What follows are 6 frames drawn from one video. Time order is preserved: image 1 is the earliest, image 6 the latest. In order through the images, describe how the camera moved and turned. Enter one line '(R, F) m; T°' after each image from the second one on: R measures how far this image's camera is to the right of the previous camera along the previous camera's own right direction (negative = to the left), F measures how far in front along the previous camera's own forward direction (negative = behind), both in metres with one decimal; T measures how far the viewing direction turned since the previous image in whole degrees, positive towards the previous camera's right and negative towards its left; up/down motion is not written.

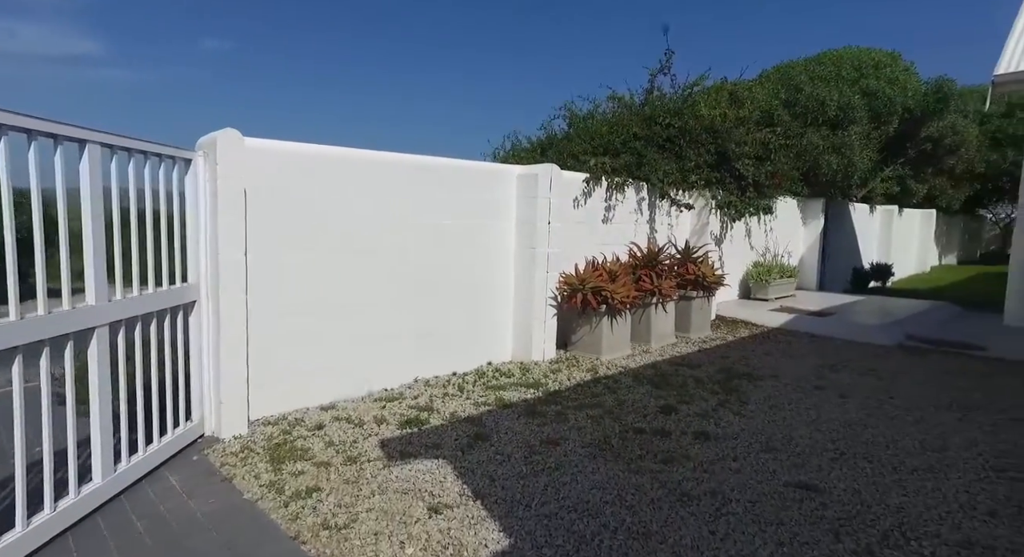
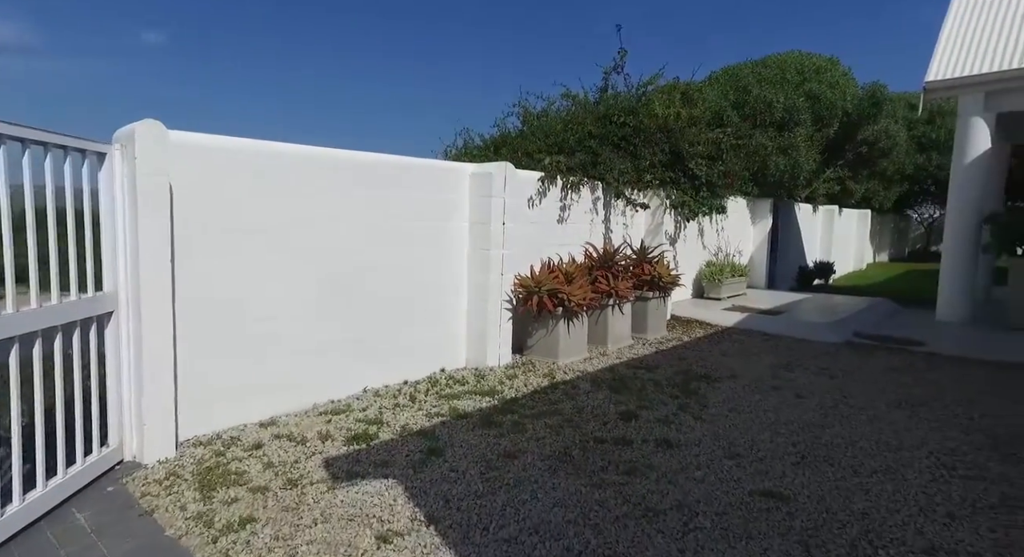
(0.0, +0.2) m; +5°
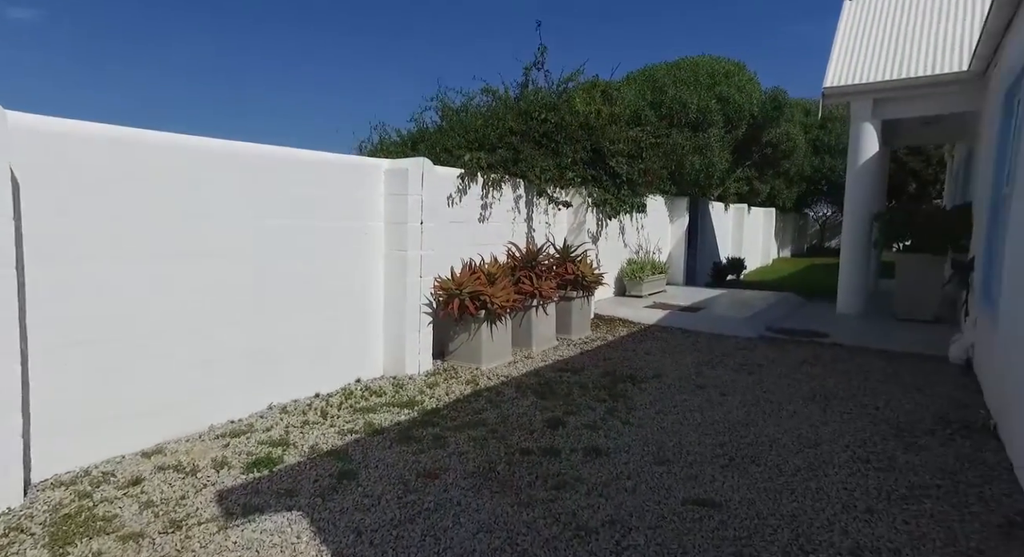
(0.0, +0.2) m; +7°
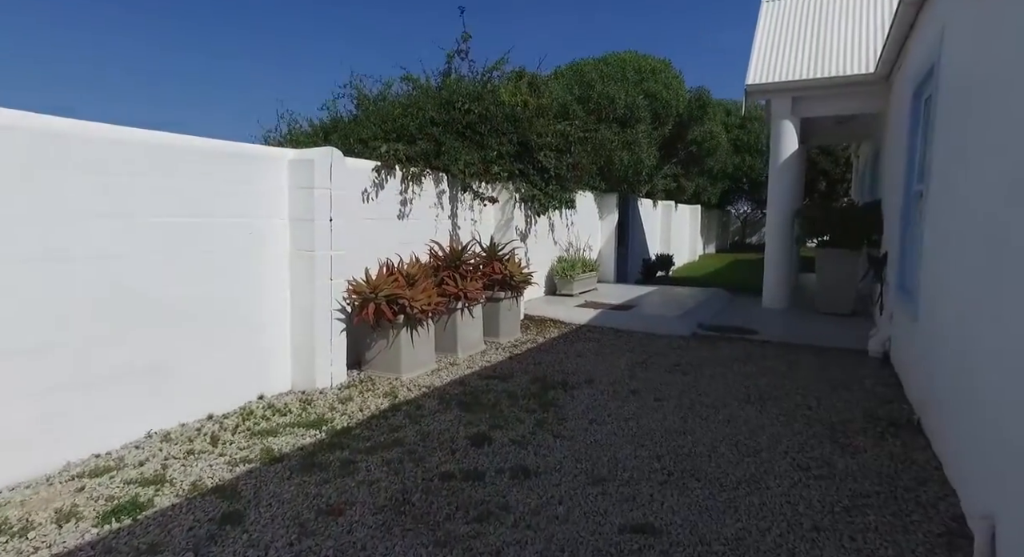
(+0.1, +0.4) m; +7°
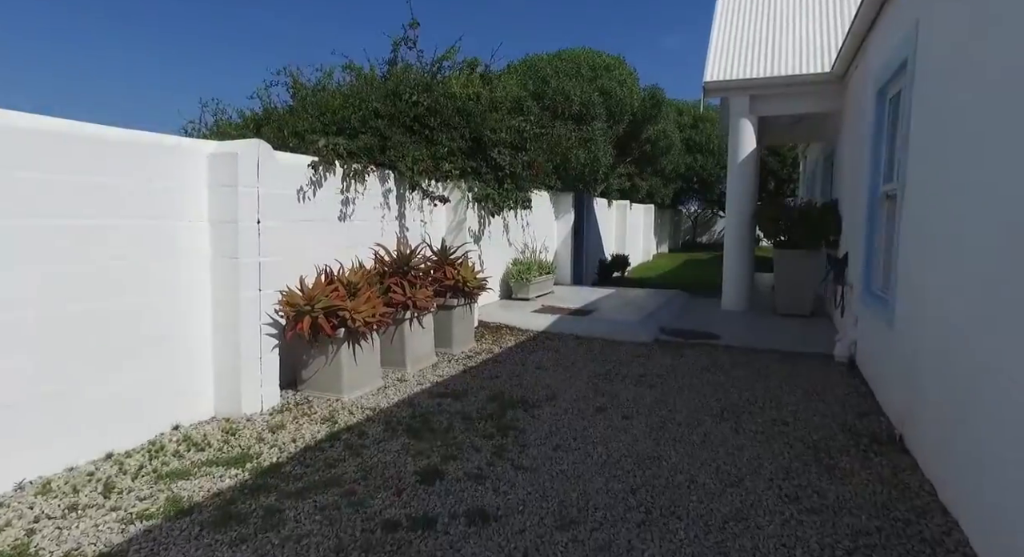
(0.0, +0.4) m; +5°
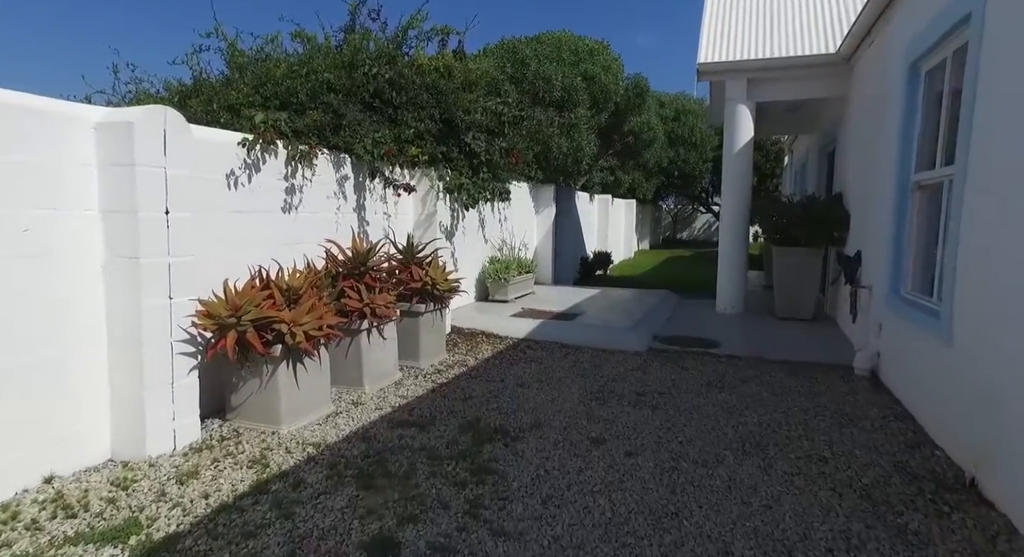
(0.0, +0.8) m; +2°
